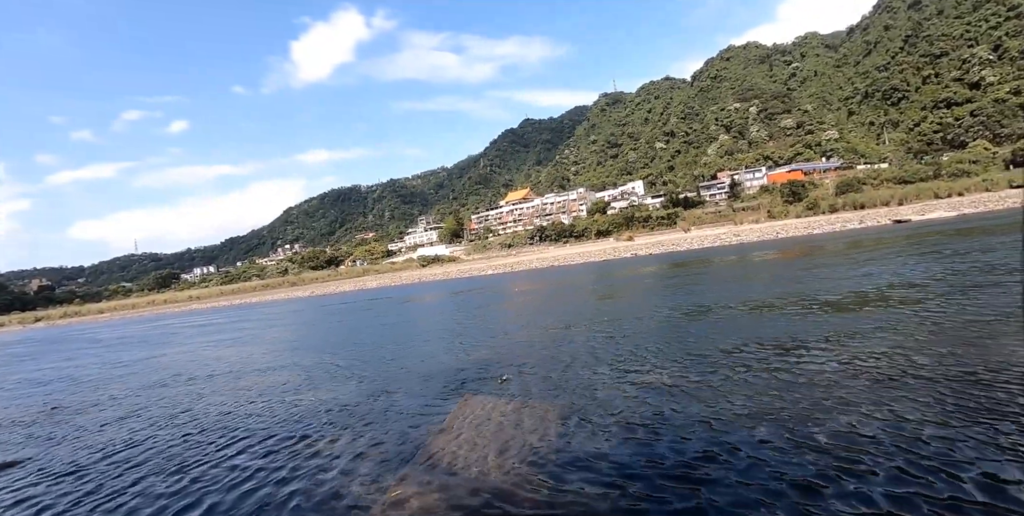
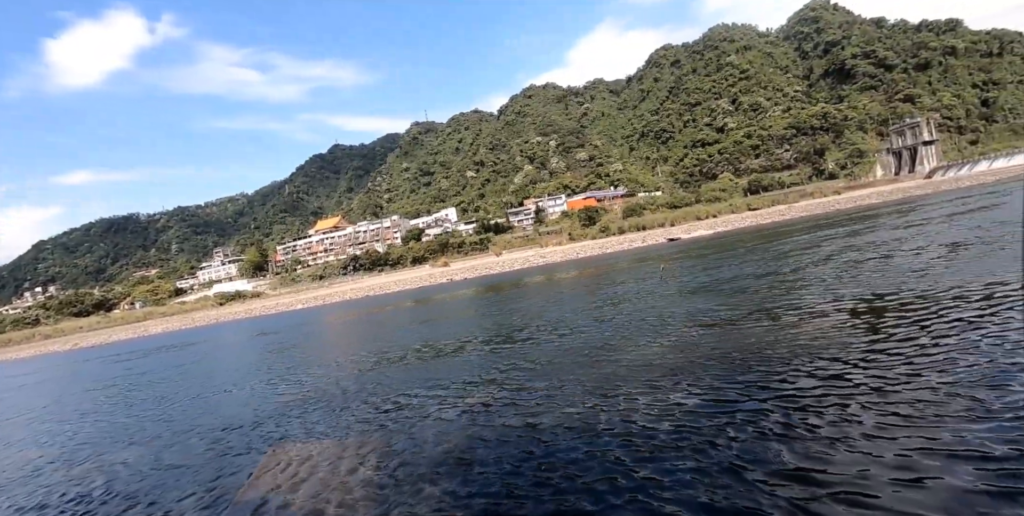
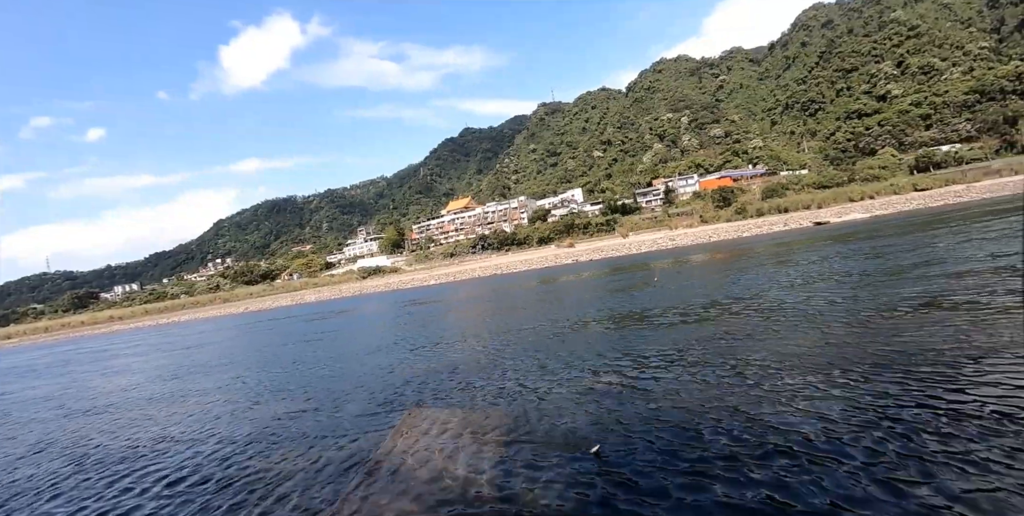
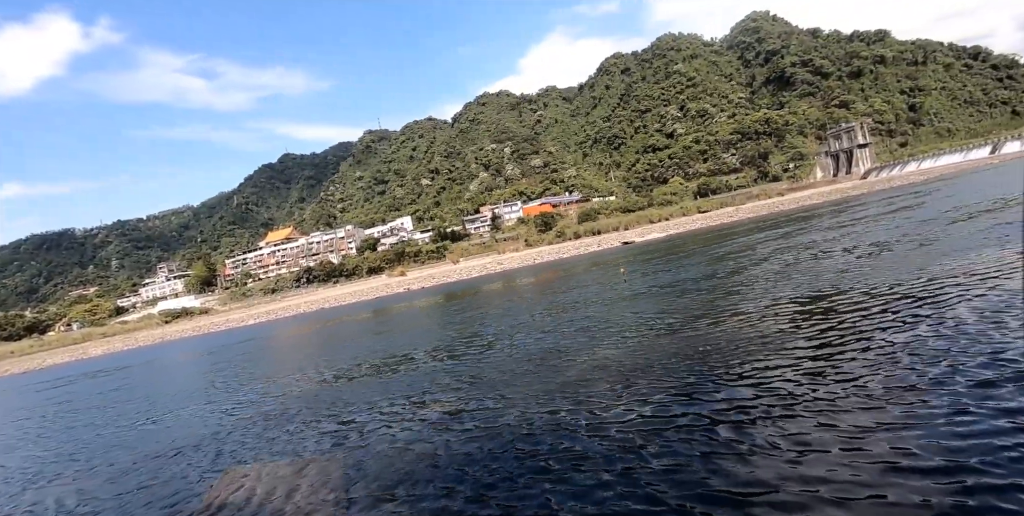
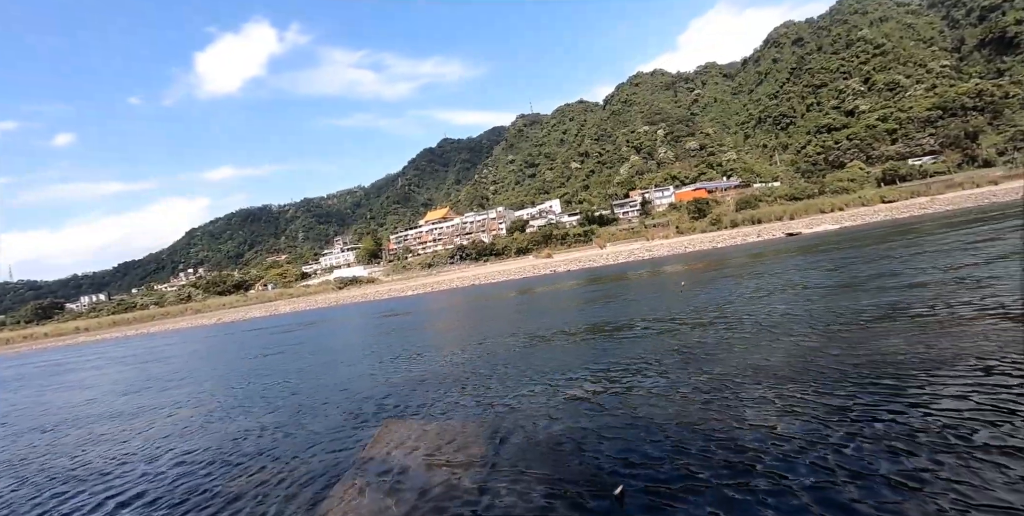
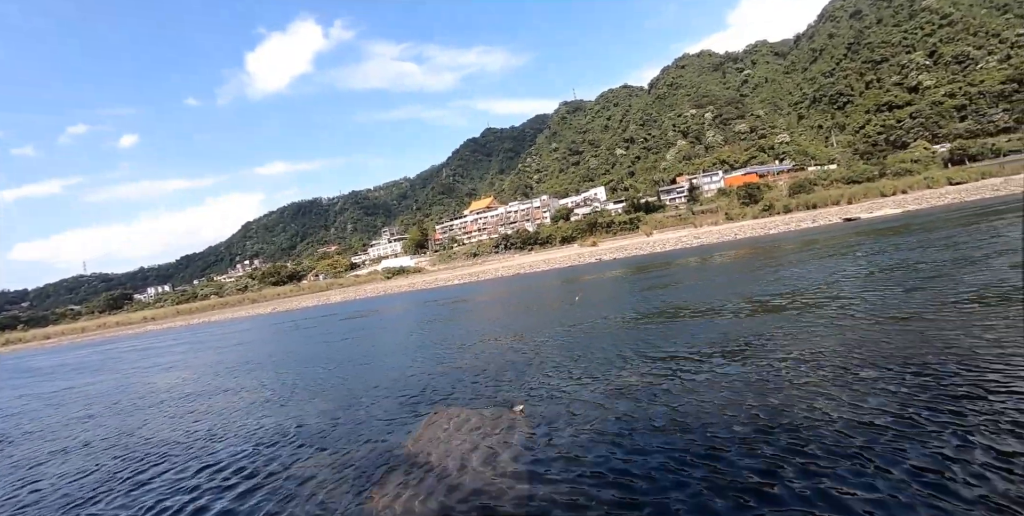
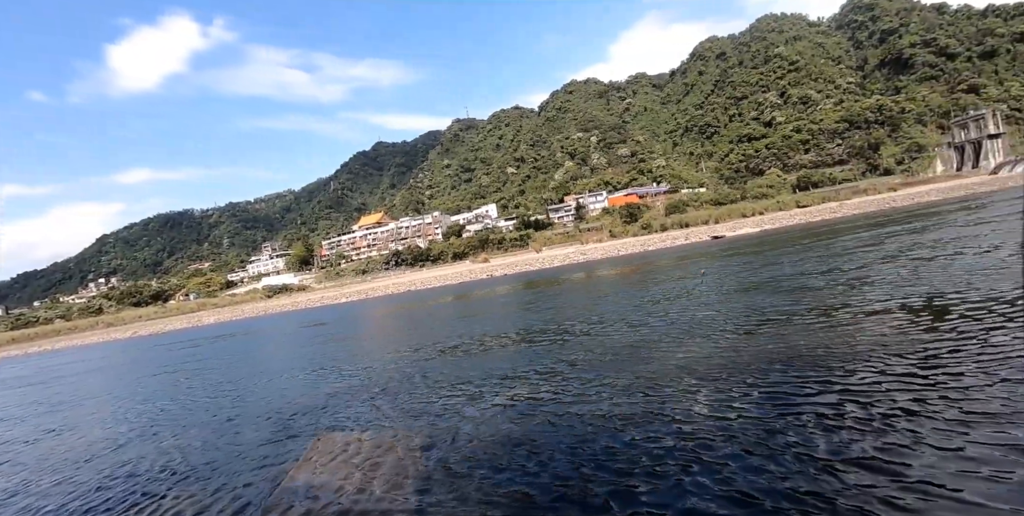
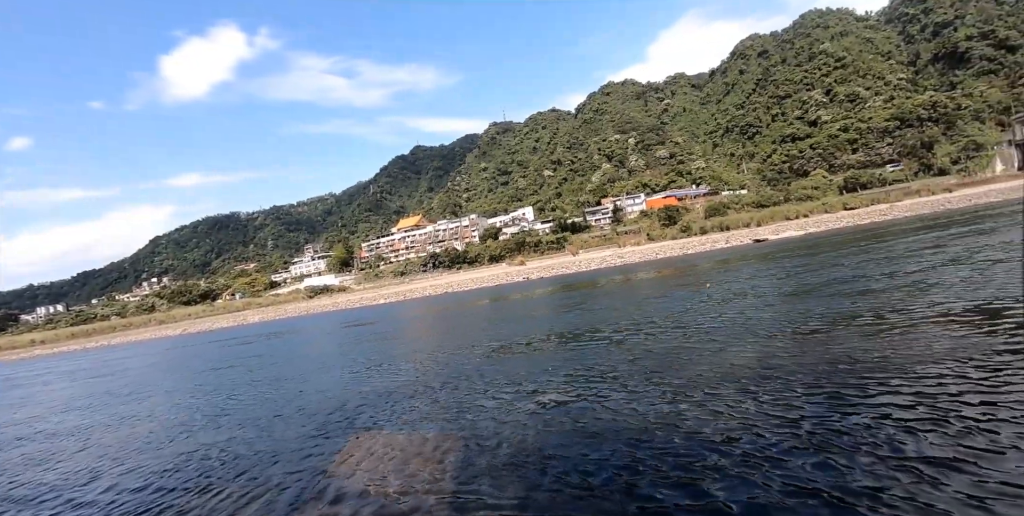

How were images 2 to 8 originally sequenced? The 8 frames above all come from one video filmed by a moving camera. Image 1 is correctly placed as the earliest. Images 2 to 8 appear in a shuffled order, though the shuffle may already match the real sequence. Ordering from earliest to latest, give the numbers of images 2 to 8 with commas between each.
6, 3, 5, 8, 7, 2, 4
